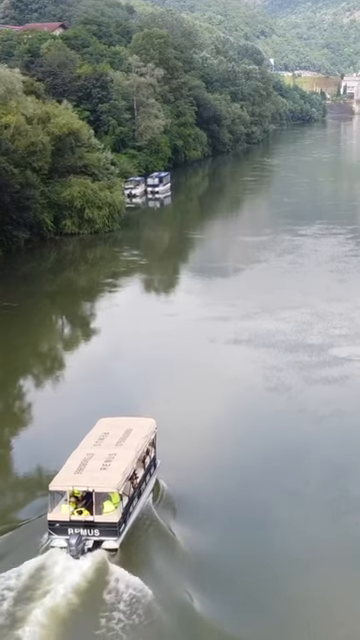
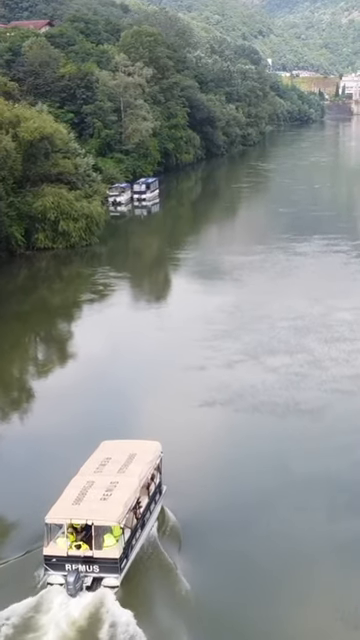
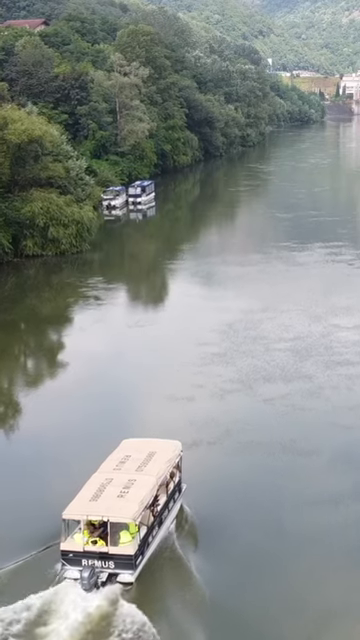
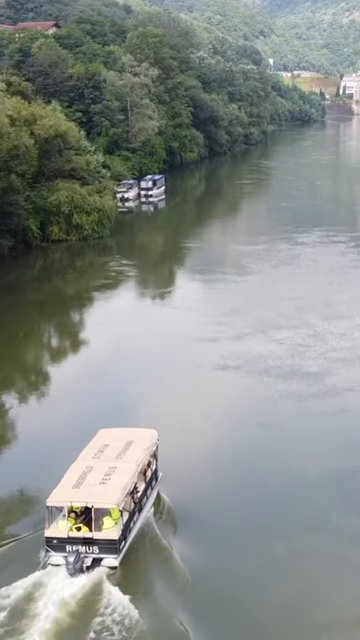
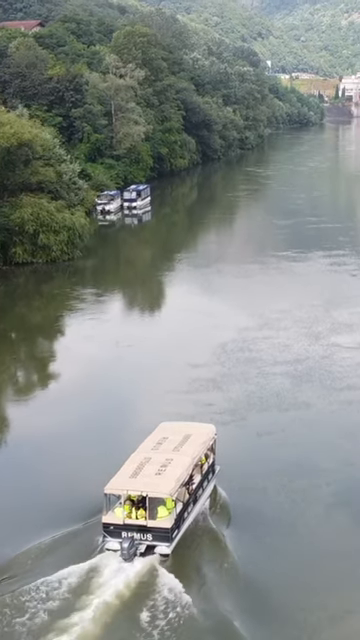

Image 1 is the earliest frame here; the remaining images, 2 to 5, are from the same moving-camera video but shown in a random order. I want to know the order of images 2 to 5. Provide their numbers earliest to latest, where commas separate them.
4, 2, 3, 5
